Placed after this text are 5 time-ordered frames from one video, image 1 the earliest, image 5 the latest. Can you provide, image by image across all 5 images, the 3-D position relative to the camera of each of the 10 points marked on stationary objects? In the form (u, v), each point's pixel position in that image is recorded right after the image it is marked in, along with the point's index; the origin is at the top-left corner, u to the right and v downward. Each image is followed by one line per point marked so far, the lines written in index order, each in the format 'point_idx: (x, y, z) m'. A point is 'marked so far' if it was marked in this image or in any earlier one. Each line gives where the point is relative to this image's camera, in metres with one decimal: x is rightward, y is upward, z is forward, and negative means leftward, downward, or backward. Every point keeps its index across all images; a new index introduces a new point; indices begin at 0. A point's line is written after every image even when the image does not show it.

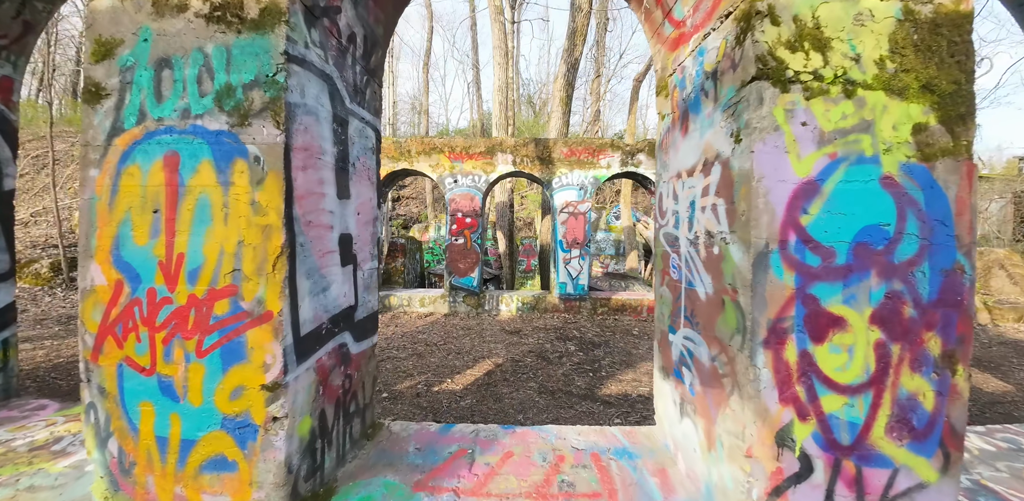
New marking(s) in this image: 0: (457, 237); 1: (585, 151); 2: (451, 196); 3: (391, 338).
0: (-1.2, +0.3, +7.7) m
1: (+1.5, +2.0, +7.5) m
2: (-1.3, +1.1, +7.7) m
3: (-2.1, -1.6, +6.3) m
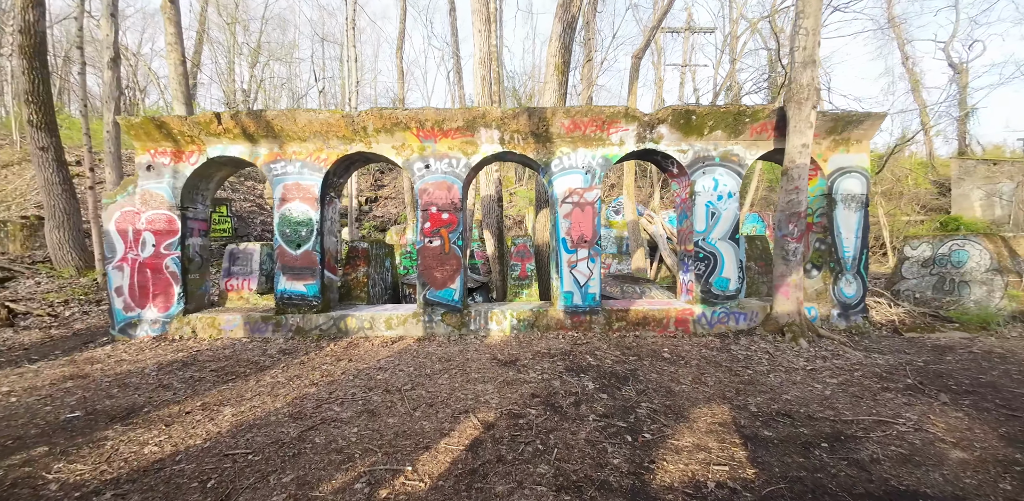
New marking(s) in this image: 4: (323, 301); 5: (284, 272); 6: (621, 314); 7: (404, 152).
0: (-1.3, +0.2, +5.9) m
1: (+1.3, +2.0, +5.7) m
2: (-1.5, +1.1, +5.9) m
3: (-2.2, -1.7, +4.5) m
4: (-3.2, -0.9, +6.1) m
5: (-3.9, -0.4, +6.1) m
6: (+1.8, -1.0, +5.9) m
7: (-1.8, +1.6, +5.9) m
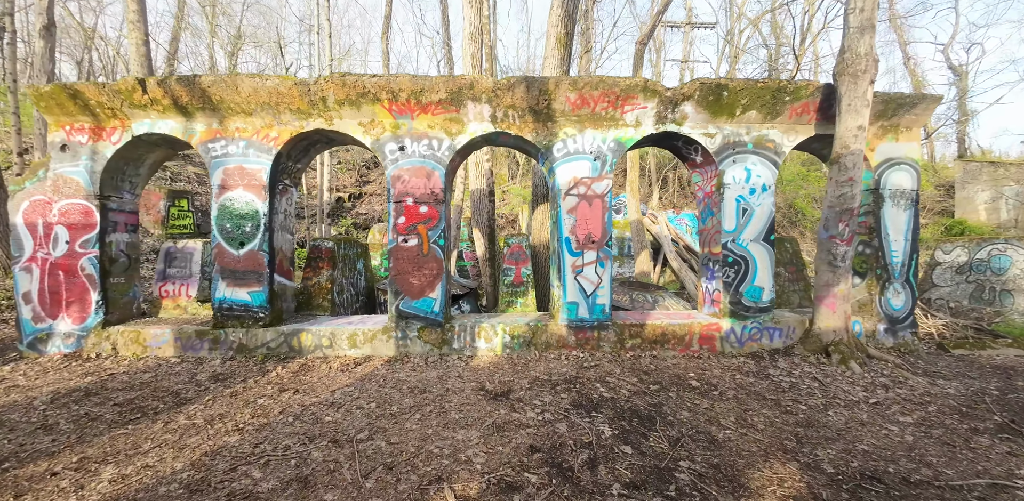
0: (-1.4, +0.2, +4.8) m
1: (+1.2, +2.0, +4.7) m
2: (-1.6, +1.0, +4.8) m
3: (-2.3, -1.7, +3.3) m
4: (-3.3, -0.9, +5.0) m
5: (-4.0, -0.4, +4.9) m
6: (+1.7, -1.1, +4.8) m
7: (-1.8, +1.6, +4.8) m
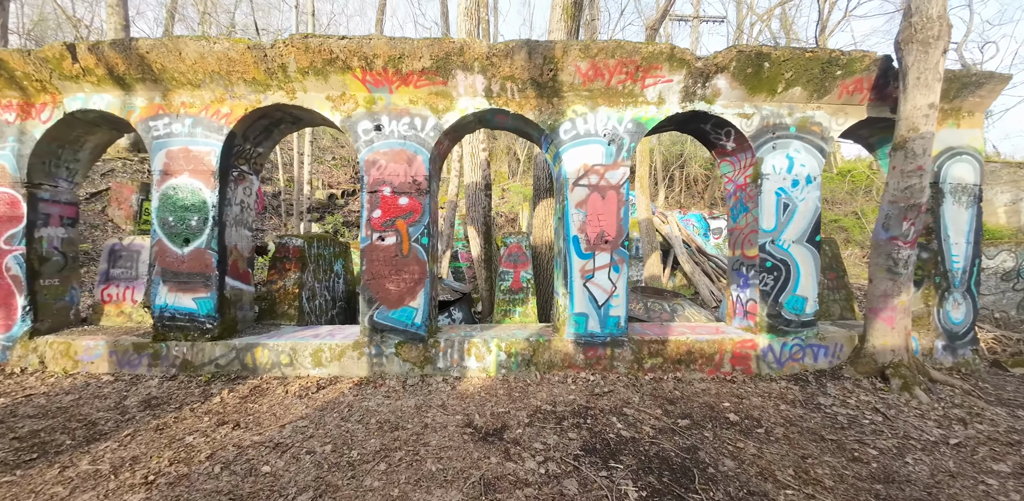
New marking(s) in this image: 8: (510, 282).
0: (-1.5, +0.2, +4.0) m
1: (+1.2, +1.9, +3.9) m
2: (-1.6, +1.1, +4.0) m
3: (-2.3, -1.7, +2.5) m
4: (-3.4, -0.8, +4.2) m
5: (-4.0, -0.3, +4.2) m
6: (+1.6, -1.1, +4.0) m
7: (-1.9, +1.6, +4.0) m
8: (0.0, -0.5, +5.2) m
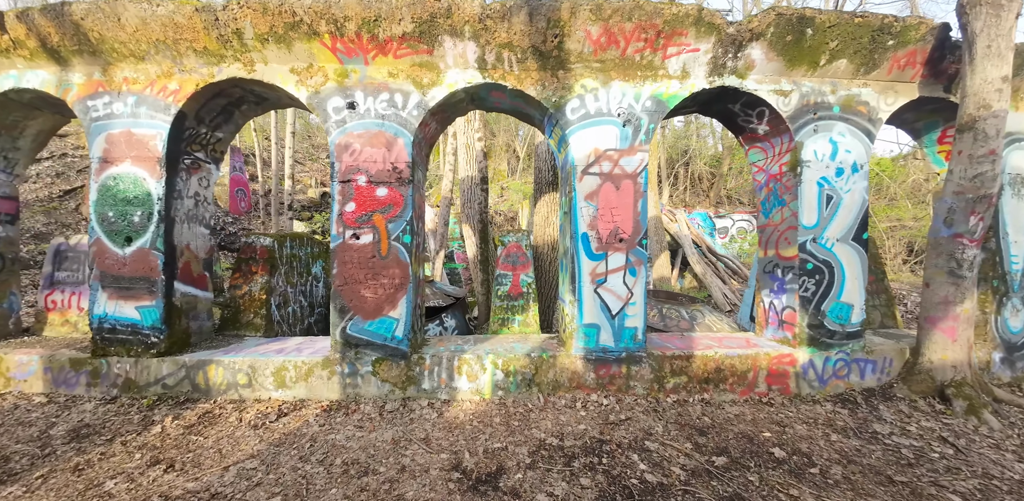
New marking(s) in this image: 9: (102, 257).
0: (-1.5, +0.2, +3.4) m
1: (+1.2, +2.0, +3.3) m
2: (-1.6, +1.1, +3.4) m
3: (-2.3, -1.7, +1.9) m
4: (-3.4, -0.8, +3.6) m
5: (-4.0, -0.3, +3.5) m
6: (+1.6, -1.1, +3.4) m
7: (-1.9, +1.6, +3.4) m
8: (-0.1, -0.5, +4.6) m
9: (-4.1, -0.1, +3.6) m
